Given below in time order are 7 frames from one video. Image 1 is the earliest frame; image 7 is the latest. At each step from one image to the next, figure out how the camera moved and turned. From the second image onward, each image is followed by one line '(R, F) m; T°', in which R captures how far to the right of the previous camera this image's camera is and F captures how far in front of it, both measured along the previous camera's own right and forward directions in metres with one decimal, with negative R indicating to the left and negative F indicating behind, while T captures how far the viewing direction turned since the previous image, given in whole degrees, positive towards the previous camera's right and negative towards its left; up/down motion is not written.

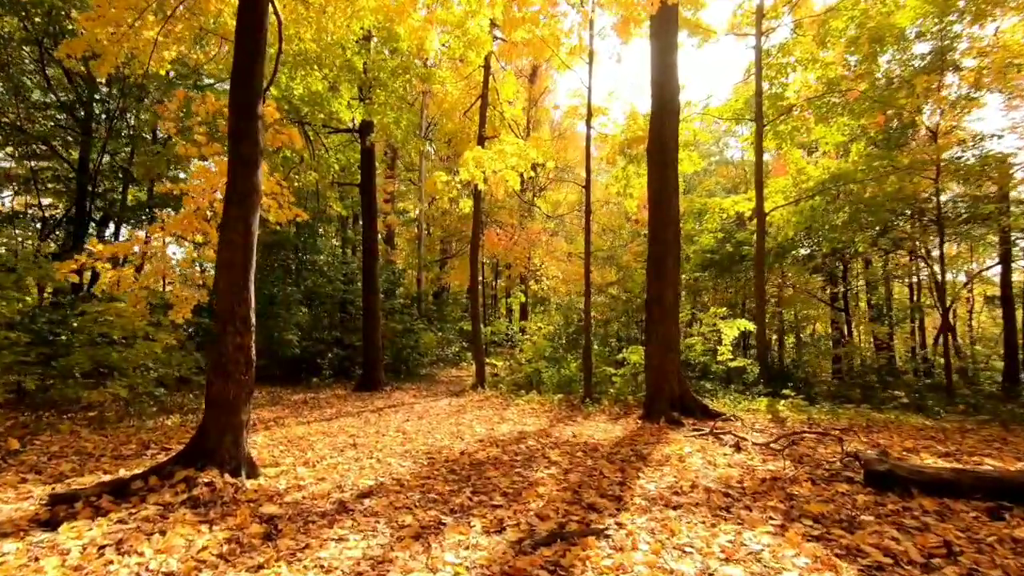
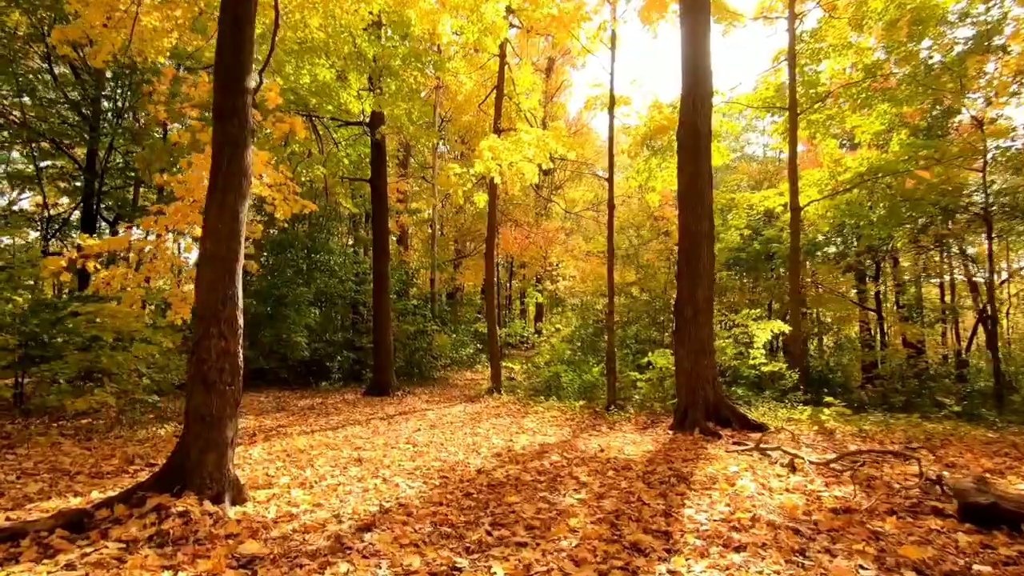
(-0.1, +0.6) m; -2°
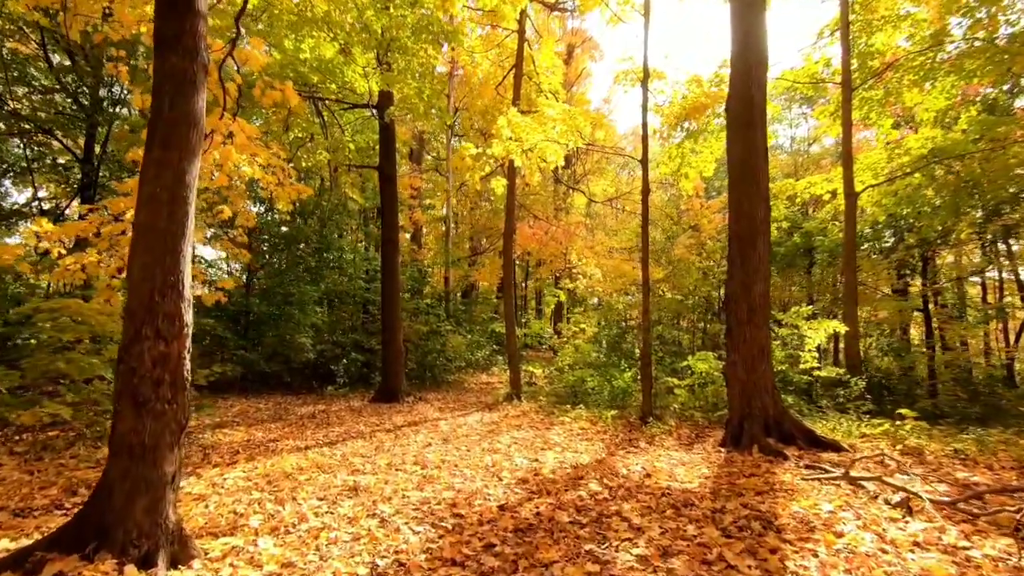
(-0.1, +1.0) m; -2°
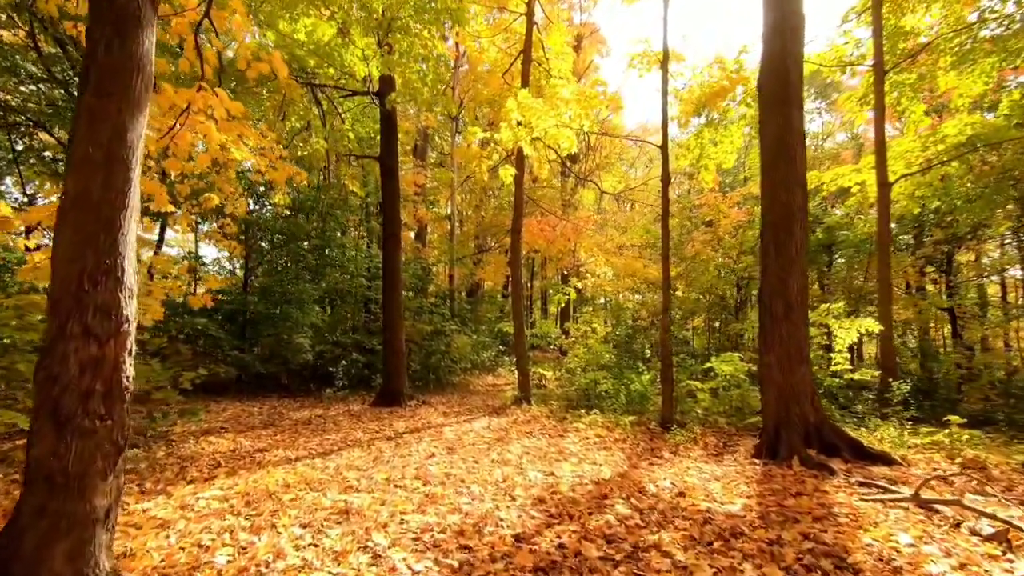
(-0.1, +0.6) m; -1°
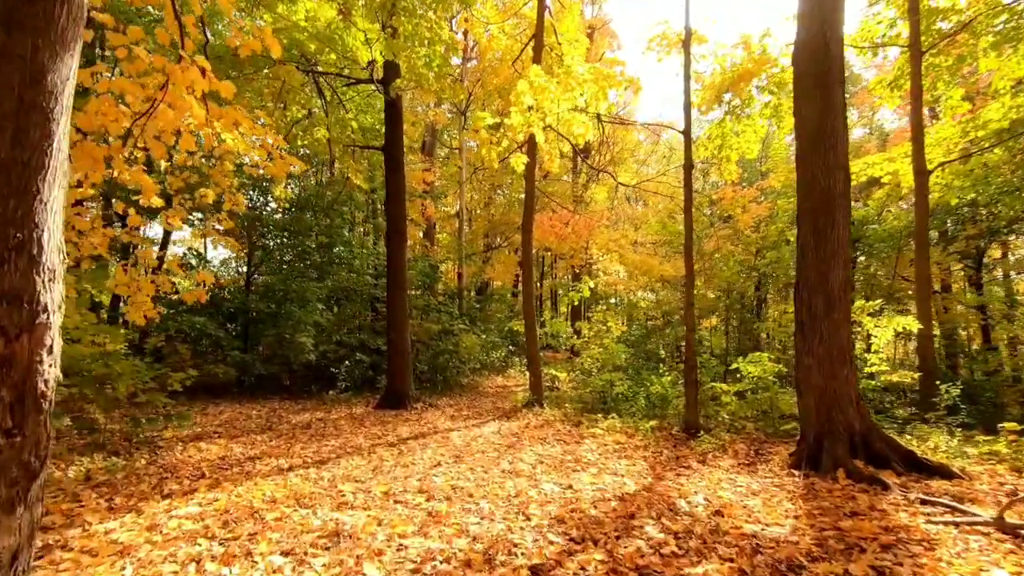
(0.0, +0.5) m; -1°
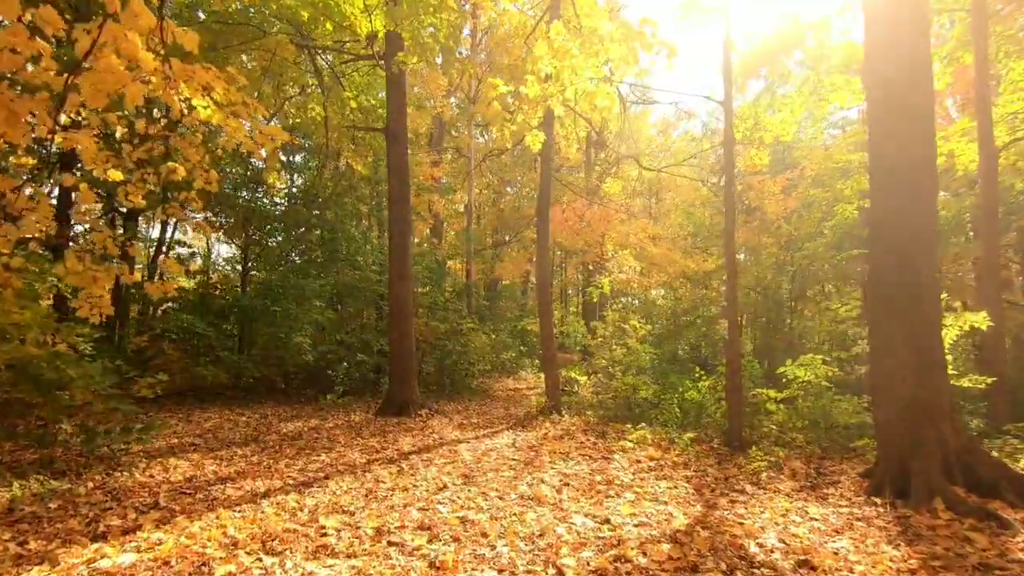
(-0.1, +0.9) m; -1°
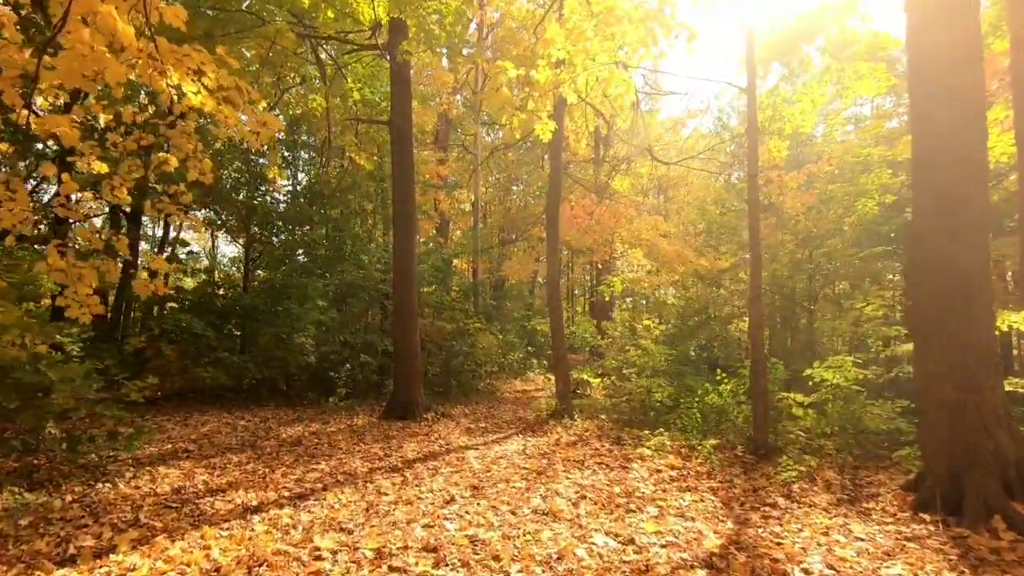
(-0.1, +0.3) m; -1°
